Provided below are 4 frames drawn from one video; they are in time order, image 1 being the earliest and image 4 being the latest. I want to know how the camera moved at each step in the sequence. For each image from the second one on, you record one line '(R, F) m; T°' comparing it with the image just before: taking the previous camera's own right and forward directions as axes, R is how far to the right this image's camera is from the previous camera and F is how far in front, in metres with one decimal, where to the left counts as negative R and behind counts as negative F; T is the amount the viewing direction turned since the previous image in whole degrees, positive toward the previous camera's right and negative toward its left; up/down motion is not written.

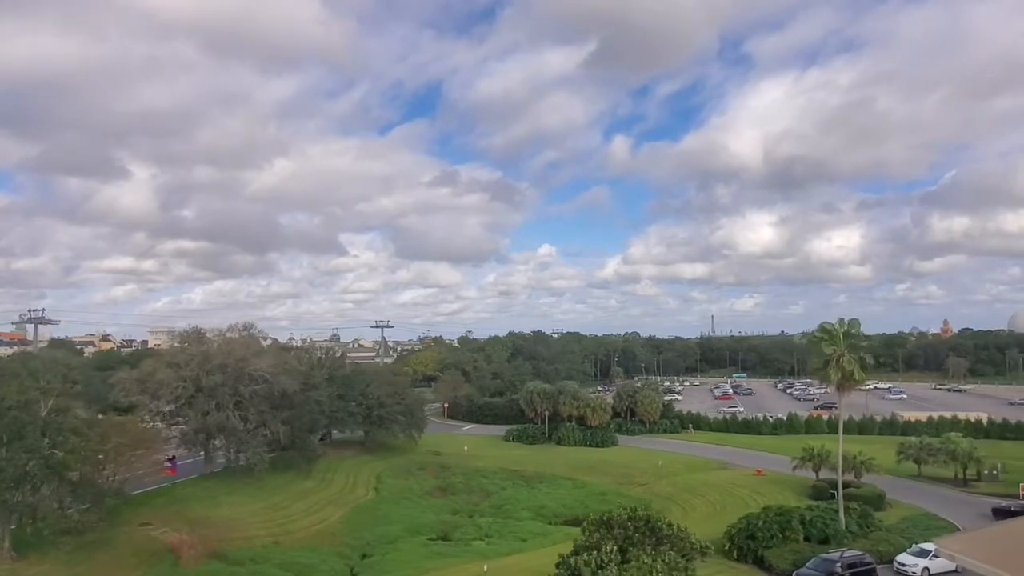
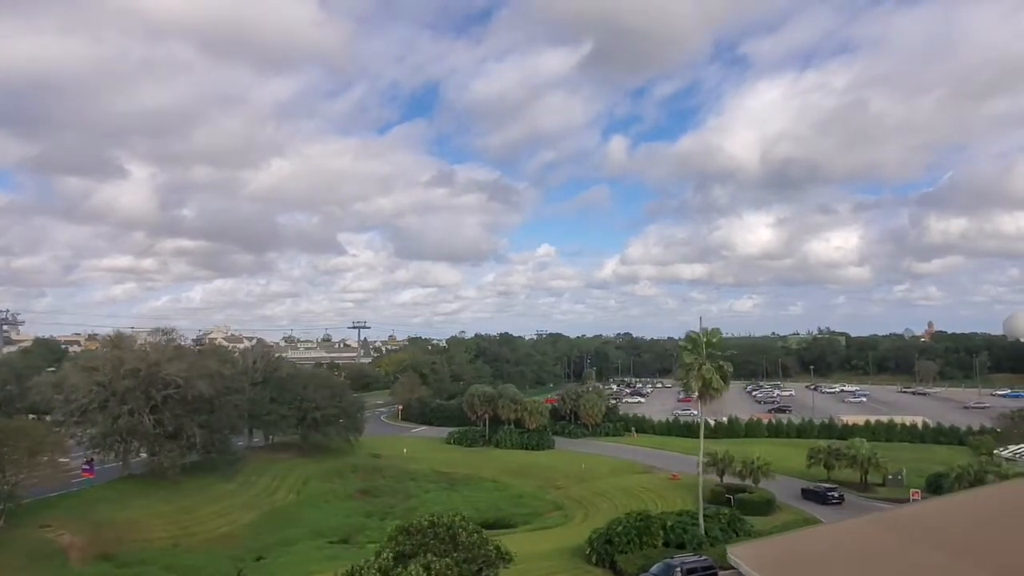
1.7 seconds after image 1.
(+5.5, -0.7) m; 0°
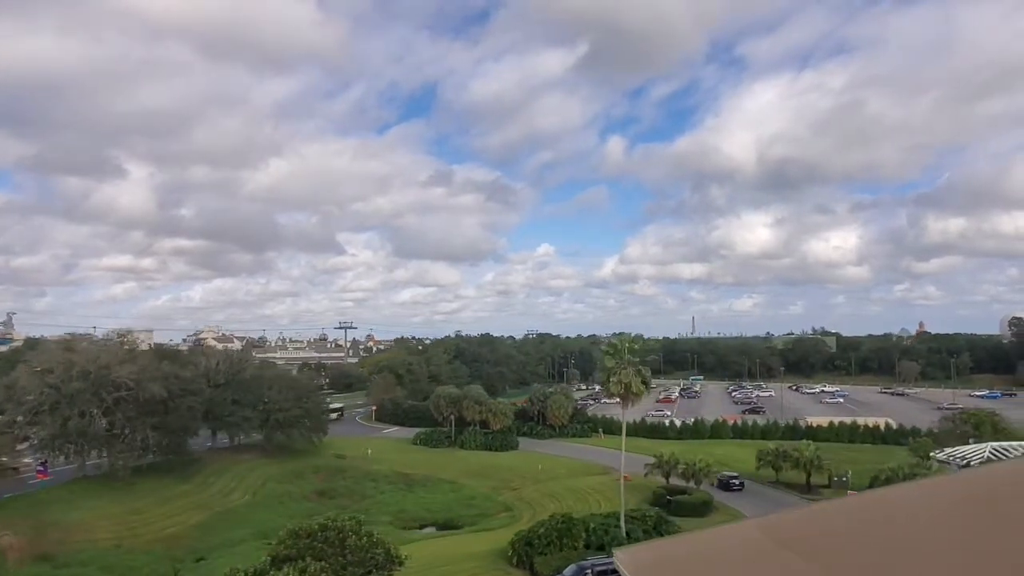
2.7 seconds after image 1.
(+3.2, -0.4) m; 0°
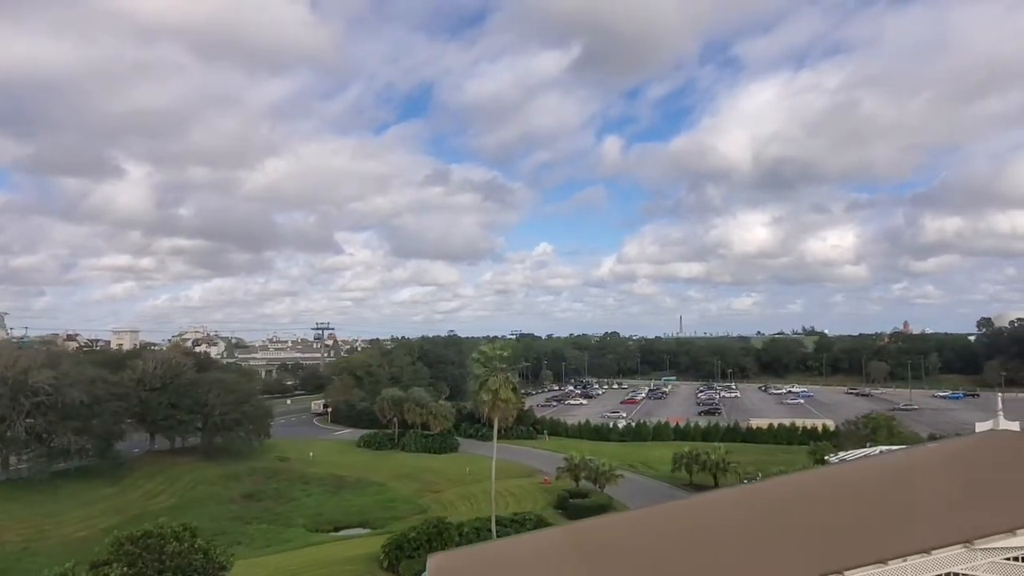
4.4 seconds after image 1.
(+5.4, -0.7) m; 0°
